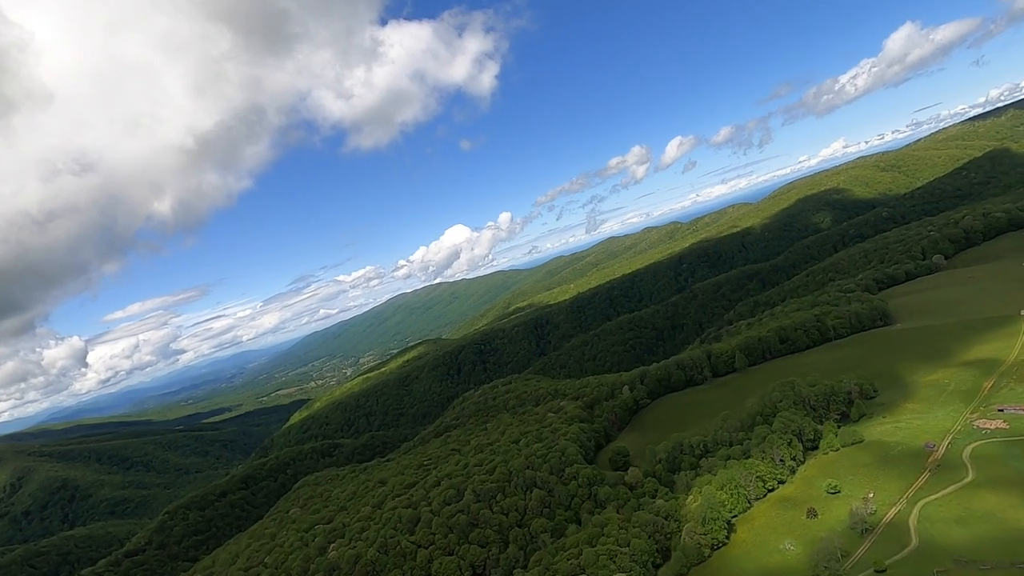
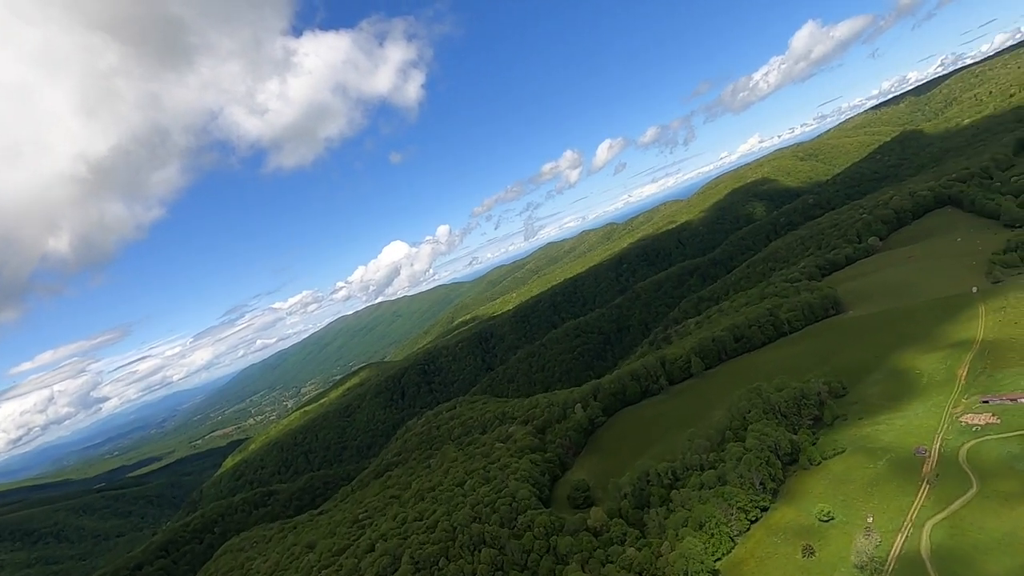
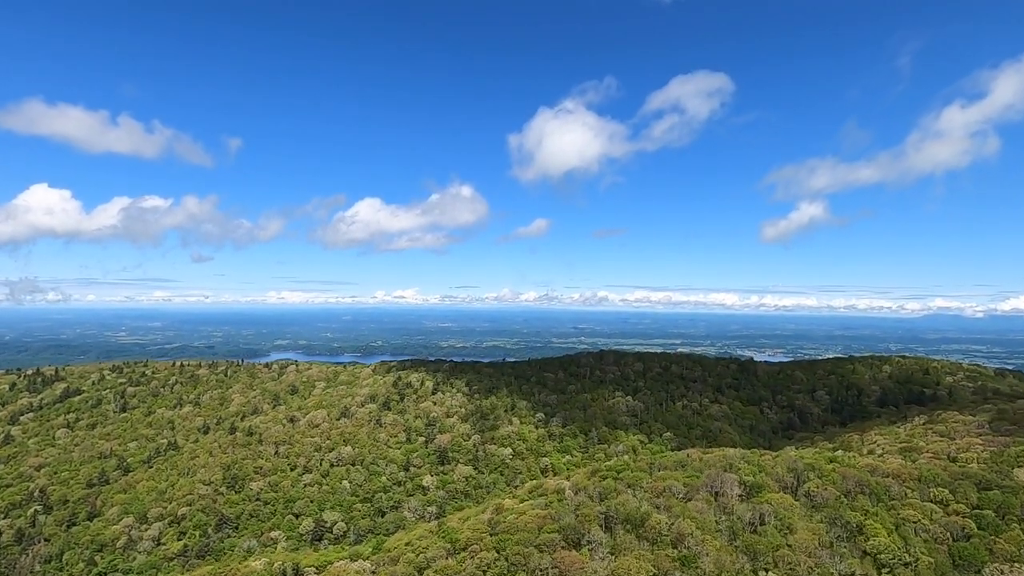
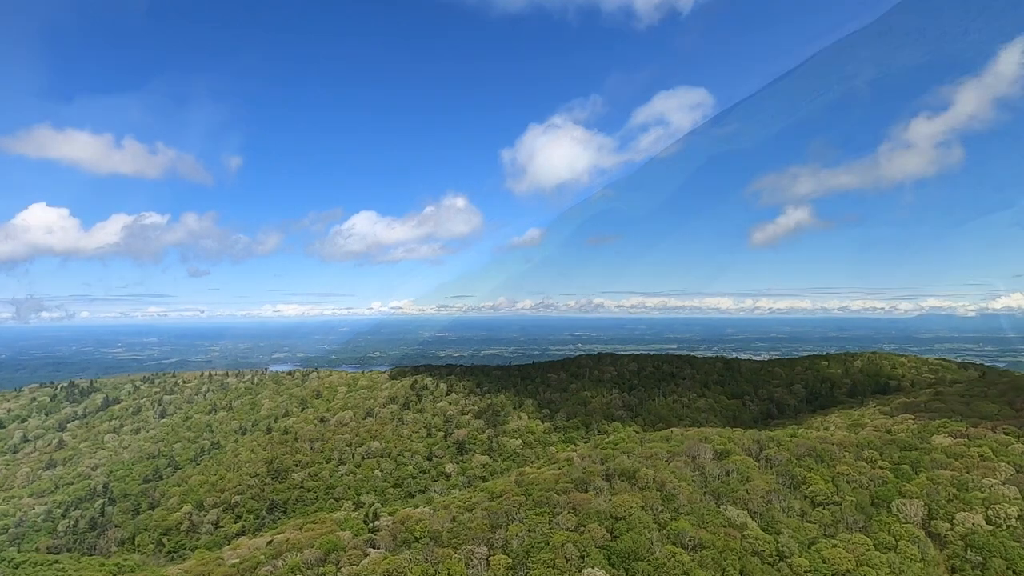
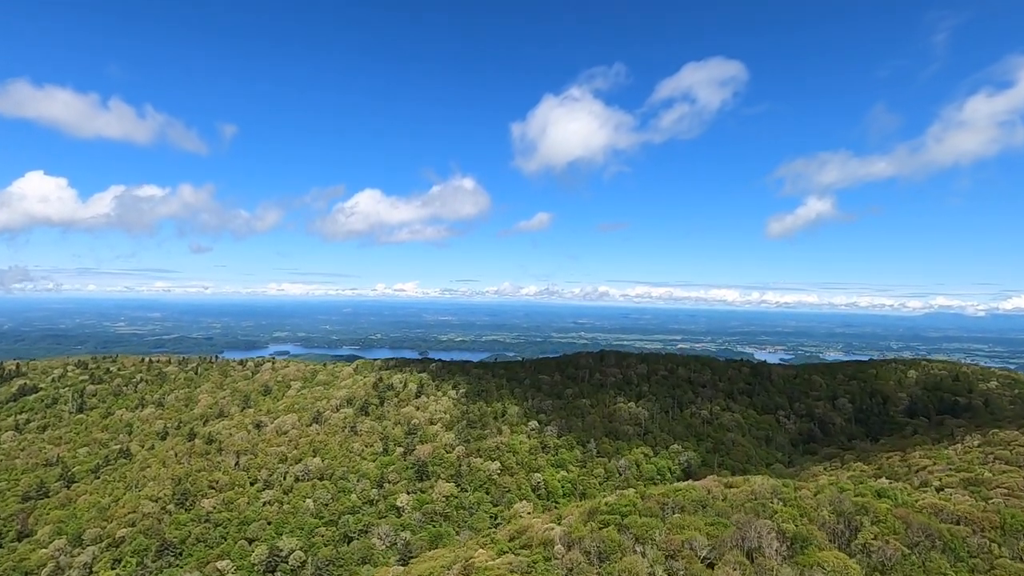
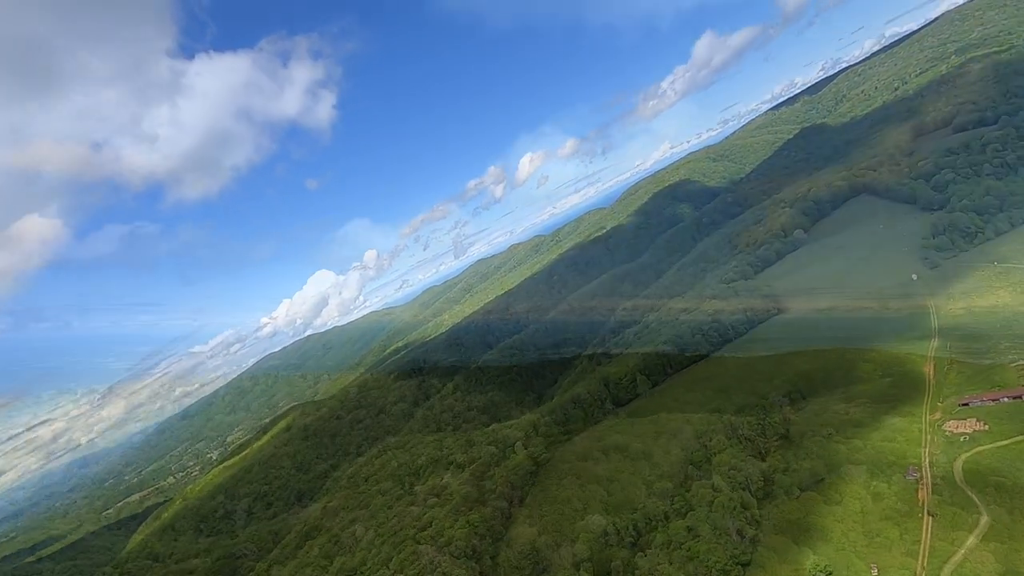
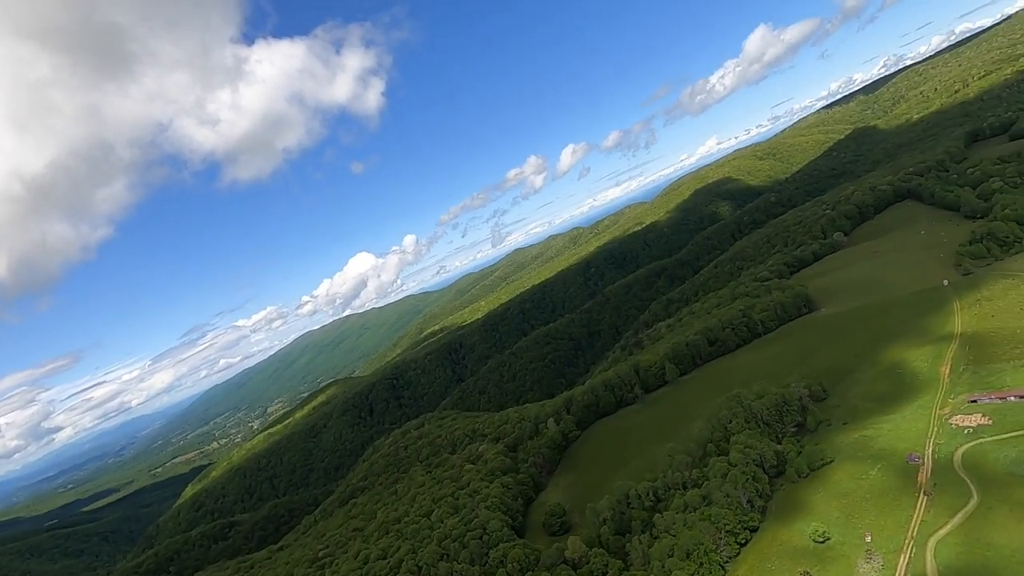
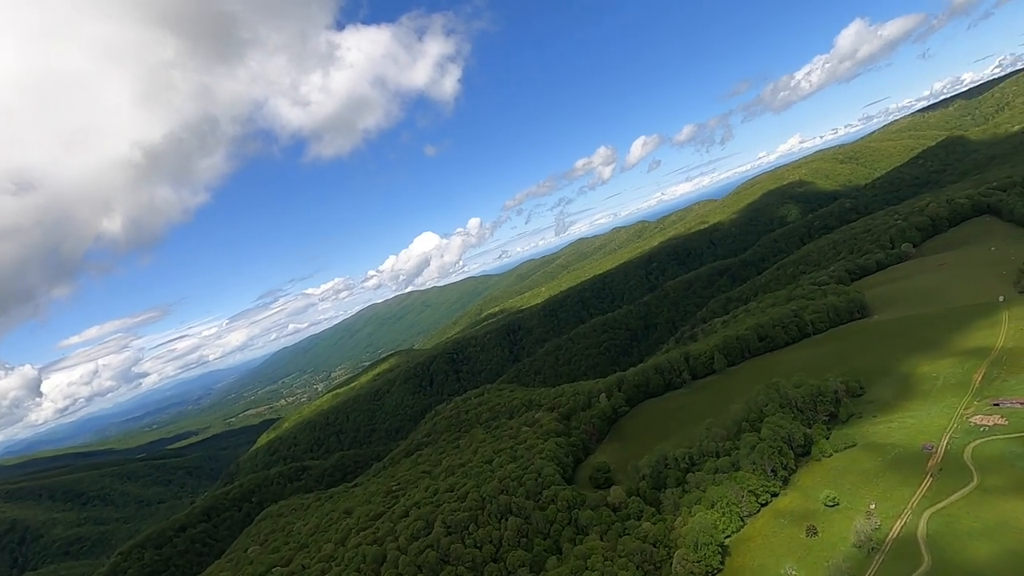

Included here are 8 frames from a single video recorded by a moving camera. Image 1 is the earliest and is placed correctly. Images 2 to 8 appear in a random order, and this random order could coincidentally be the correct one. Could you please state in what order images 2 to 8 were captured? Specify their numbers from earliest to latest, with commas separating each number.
8, 2, 7, 6, 4, 3, 5
